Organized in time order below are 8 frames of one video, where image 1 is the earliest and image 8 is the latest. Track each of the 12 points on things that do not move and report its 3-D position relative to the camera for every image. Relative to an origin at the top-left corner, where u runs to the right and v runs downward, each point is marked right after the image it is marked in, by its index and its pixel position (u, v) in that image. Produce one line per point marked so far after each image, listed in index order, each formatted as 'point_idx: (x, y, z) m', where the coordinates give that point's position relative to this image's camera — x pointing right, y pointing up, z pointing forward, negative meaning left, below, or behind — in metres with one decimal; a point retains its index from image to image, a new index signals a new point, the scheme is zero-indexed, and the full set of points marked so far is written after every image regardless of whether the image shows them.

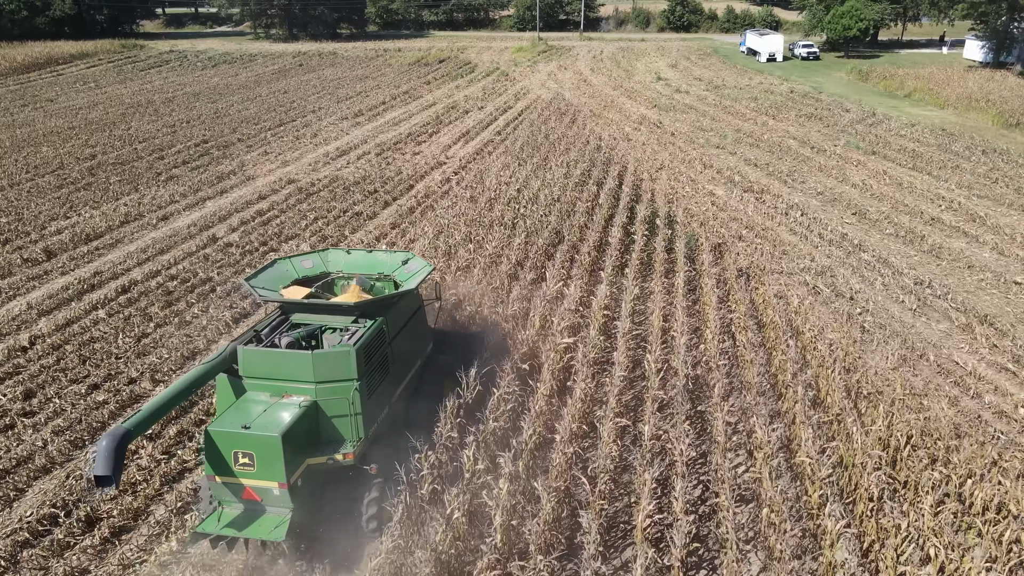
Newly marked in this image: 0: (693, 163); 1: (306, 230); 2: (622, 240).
0: (+4.8, +3.3, +18.2) m
1: (-4.4, +1.2, +14.4) m
2: (+1.9, +0.9, +11.9) m
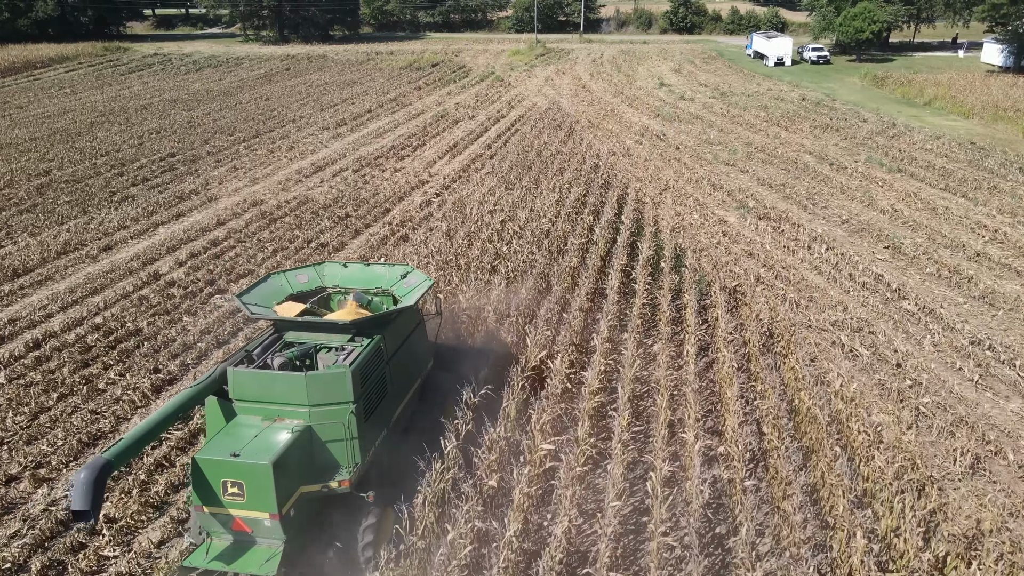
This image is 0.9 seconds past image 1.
0: (+4.5, +2.5, +16.5) m
1: (-4.7, +0.4, +12.7) m
2: (+1.6, +0.1, +10.1) m
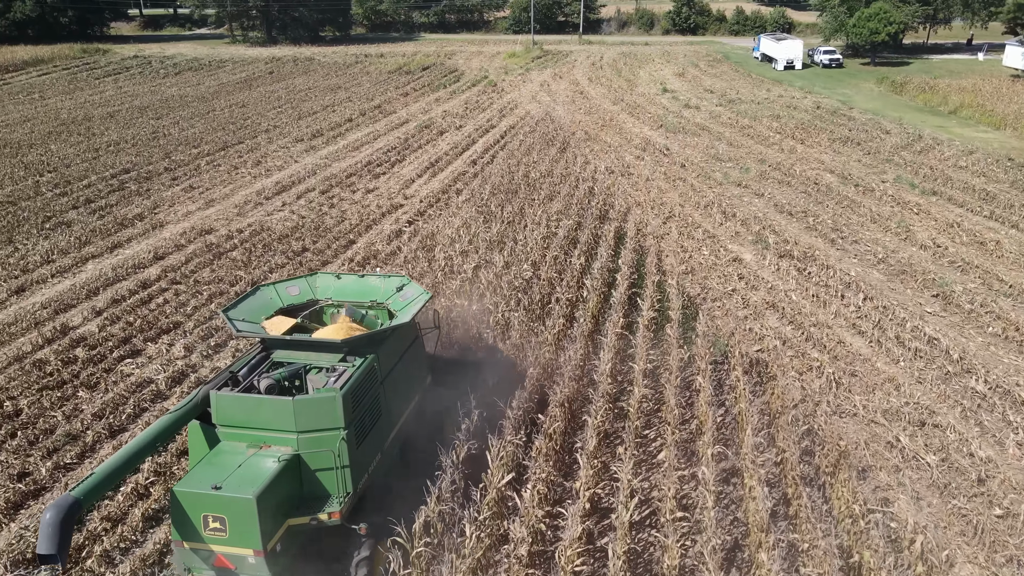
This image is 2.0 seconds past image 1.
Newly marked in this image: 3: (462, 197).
0: (+4.2, +1.6, +14.4) m
1: (-5.1, -0.4, +10.7) m
2: (+1.3, -0.8, +8.1) m
3: (-1.1, +2.0, +15.1) m
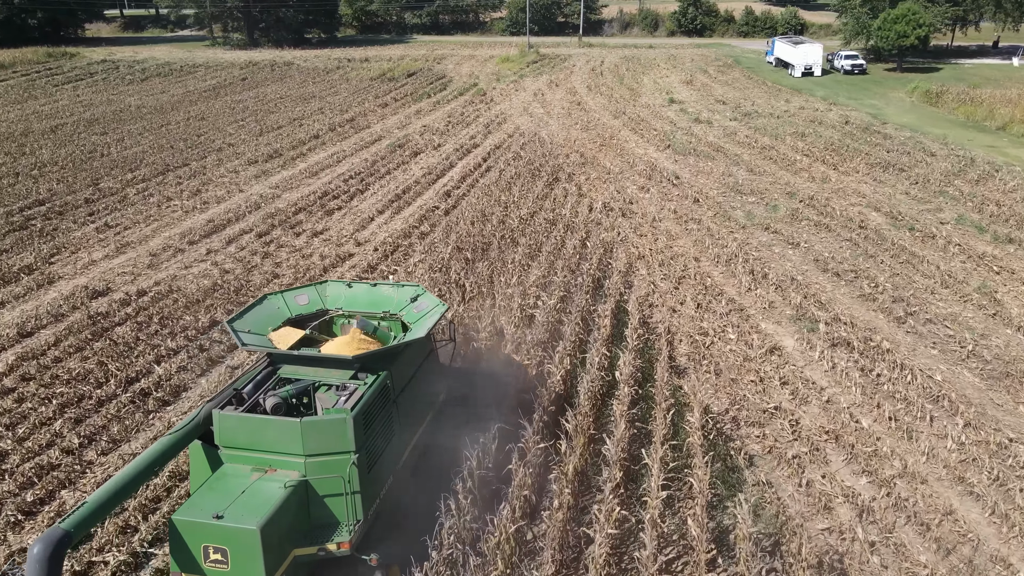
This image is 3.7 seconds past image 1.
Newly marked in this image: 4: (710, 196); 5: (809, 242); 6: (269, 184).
0: (+3.7, +0.3, +11.4) m
1: (-5.6, -1.8, +7.7) m
2: (+0.8, -2.1, +5.1) m
3: (-1.6, +0.7, +12.1) m
4: (+4.5, +2.1, +15.3) m
5: (+5.5, +0.9, +12.5) m
6: (-6.5, +2.8, +17.8) m
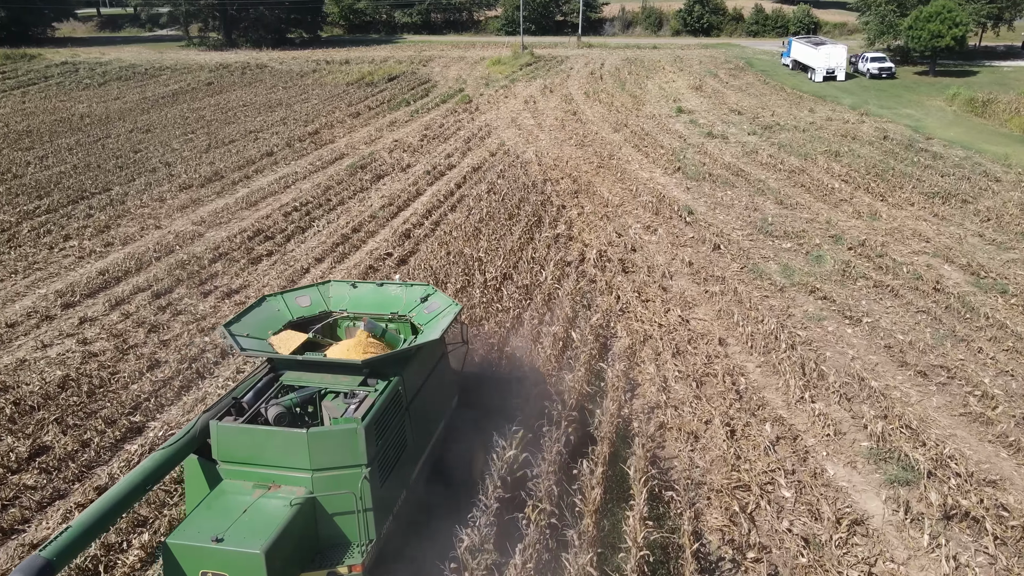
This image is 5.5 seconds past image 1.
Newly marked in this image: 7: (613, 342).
0: (+3.2, -0.9, +8.3) m
1: (-6.1, -3.0, +4.6) m
2: (+0.2, -3.4, +2.0) m
3: (-2.1, -0.5, +9.0) m
4: (+4.0, +0.9, +12.1) m
5: (+5.0, -0.4, +9.4) m
6: (-6.9, +1.5, +14.7) m
7: (+1.4, -0.6, +8.8) m
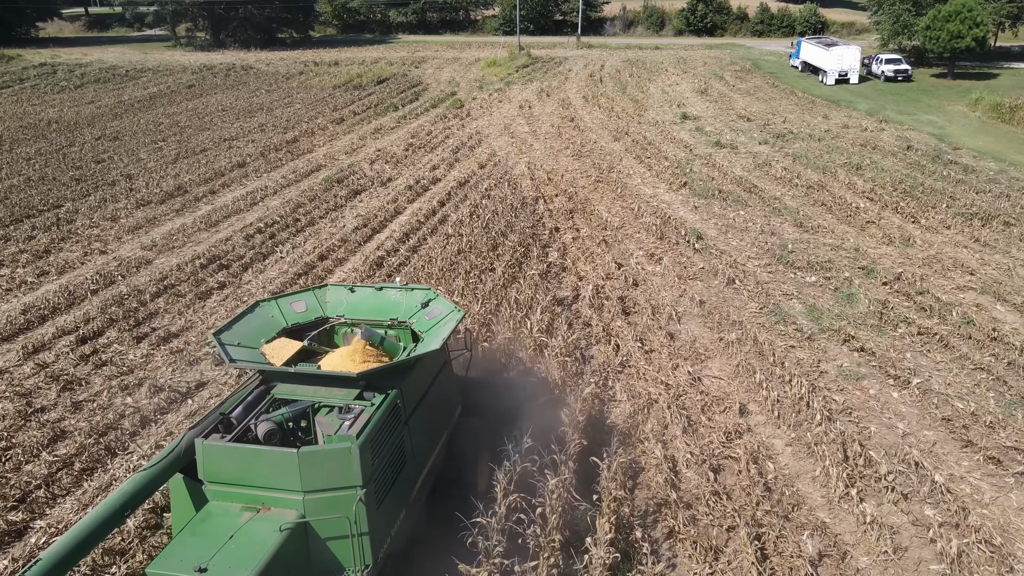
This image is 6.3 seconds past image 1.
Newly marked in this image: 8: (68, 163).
0: (+2.9, -1.6, +6.8) m
1: (-6.4, -3.6, +3.1) m
2: (0.0, -4.0, +0.5) m
3: (-2.4, -1.1, +7.5) m
4: (+3.7, +0.3, +10.6) m
5: (+4.8, -1.0, +7.9) m
6: (-7.2, +0.9, +13.2) m
7: (+1.1, -1.2, +7.3) m
8: (-12.6, +3.6, +19.1) m
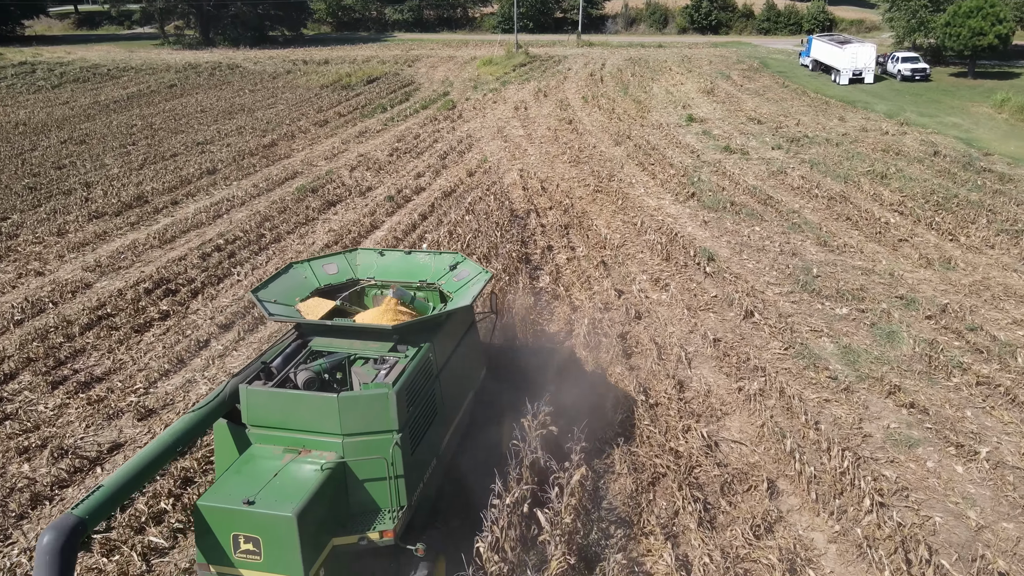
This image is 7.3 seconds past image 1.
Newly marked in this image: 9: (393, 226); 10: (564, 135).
0: (+2.7, -2.0, +5.4) m
1: (-6.6, -4.0, +1.7) m
2: (-0.3, -4.4, -0.9) m
3: (-2.6, -1.5, +6.1) m
4: (+3.5, -0.2, +9.2) m
5: (+4.6, -1.4, +6.4) m
6: (-7.4, +0.5, +11.8) m
7: (+0.9, -1.7, +5.9) m
8: (-12.8, +3.1, +17.7) m
9: (-2.3, +1.1, +12.3) m
10: (+1.4, +4.3, +18.8) m
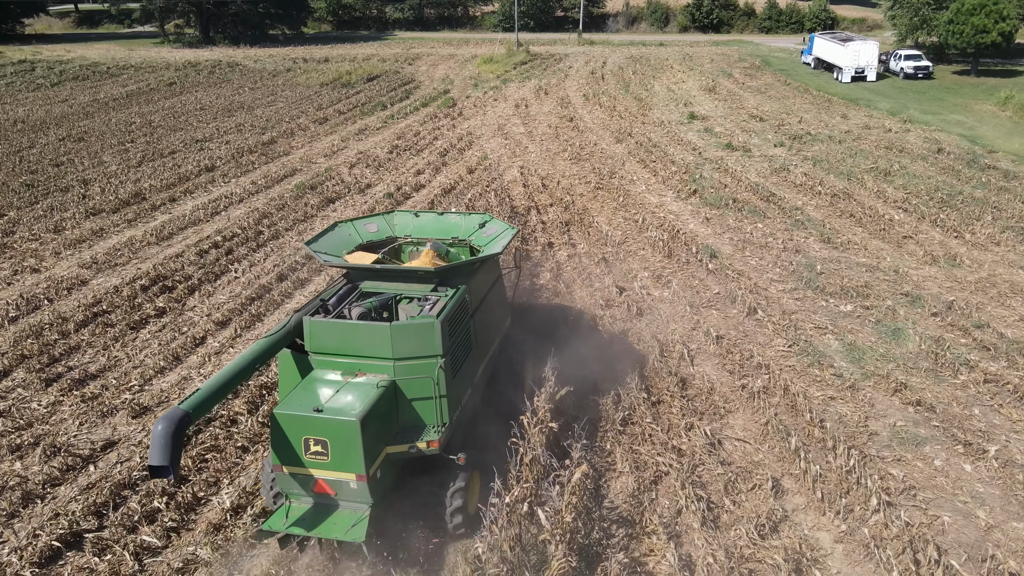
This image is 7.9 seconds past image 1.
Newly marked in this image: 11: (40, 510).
0: (+2.7, -2.0, +5.2) m
1: (-6.6, -4.0, +1.6) m
2: (-0.3, -4.4, -1.0) m
3: (-2.6, -1.5, +6.0) m
4: (+3.5, -0.1, +9.1) m
5: (+4.6, -1.4, +6.3) m
6: (-7.4, +0.6, +11.7) m
7: (+0.9, -1.6, +5.8) m
8: (-12.8, +3.2, +17.6) m
9: (-2.2, +1.1, +12.2) m
10: (+1.4, +4.3, +18.7) m
11: (-4.2, -1.9, +6.0) m
